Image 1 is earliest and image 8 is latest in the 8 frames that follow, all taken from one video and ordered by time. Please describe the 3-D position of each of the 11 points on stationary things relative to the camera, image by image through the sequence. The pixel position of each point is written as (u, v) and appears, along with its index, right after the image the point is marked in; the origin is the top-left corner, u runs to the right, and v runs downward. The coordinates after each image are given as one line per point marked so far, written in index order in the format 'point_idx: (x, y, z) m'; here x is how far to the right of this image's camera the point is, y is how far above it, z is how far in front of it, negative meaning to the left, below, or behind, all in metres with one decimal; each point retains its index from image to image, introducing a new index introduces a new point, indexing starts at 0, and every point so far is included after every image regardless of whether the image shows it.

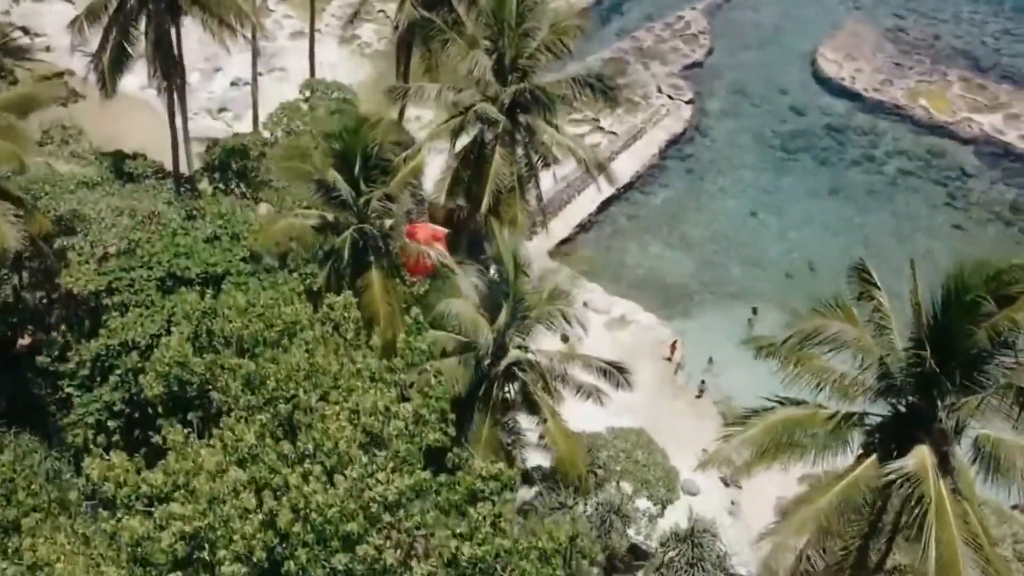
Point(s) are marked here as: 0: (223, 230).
0: (-4.8, +0.9, +18.6) m
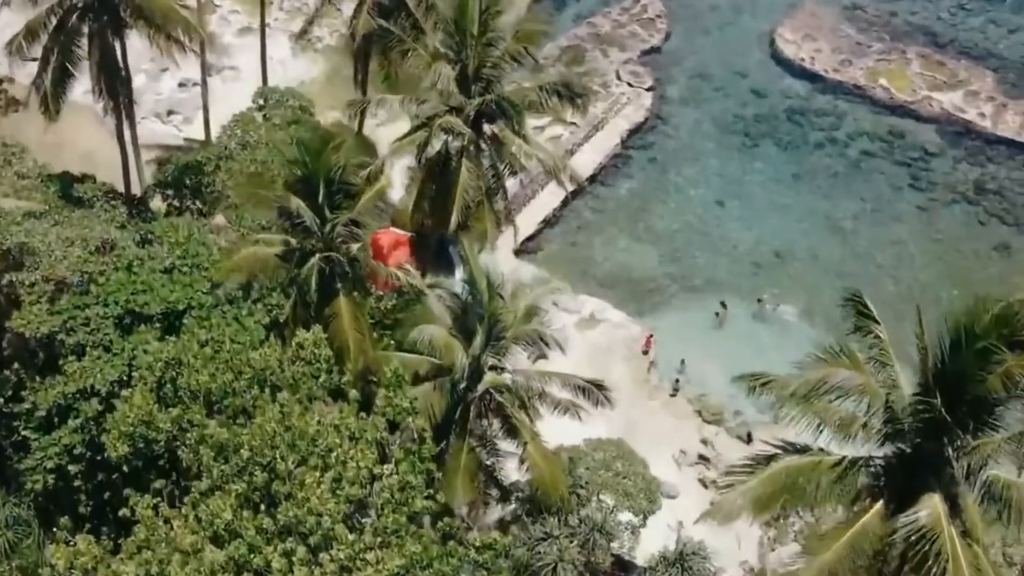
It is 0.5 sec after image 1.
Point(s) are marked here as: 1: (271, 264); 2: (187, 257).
0: (-5.3, +0.4, +17.8) m
1: (-3.7, +0.4, +17.1) m
2: (-5.3, +0.4, +18.2) m
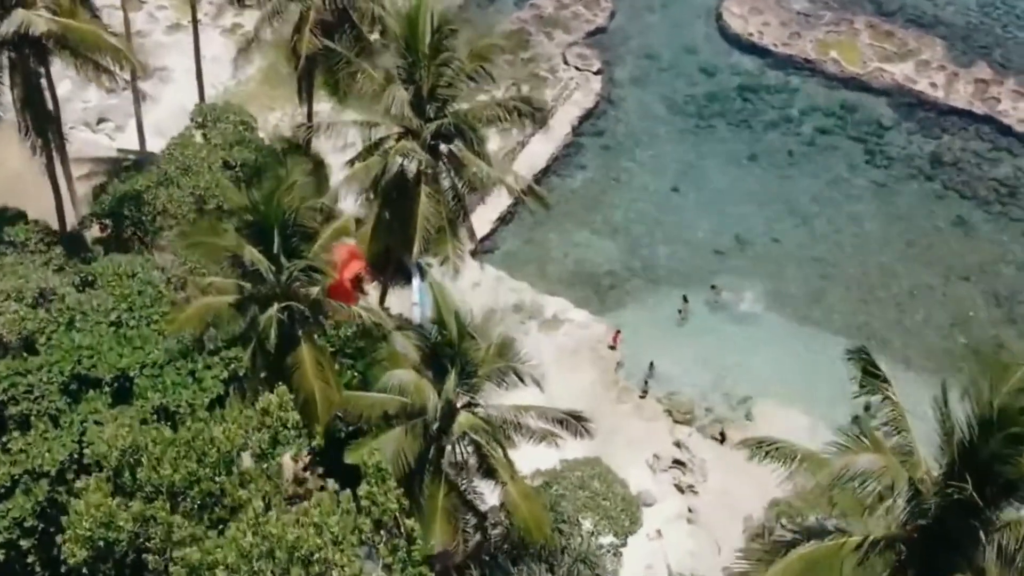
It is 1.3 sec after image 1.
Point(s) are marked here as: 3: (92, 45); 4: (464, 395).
0: (-5.8, -0.4, +16.7) m
1: (-4.2, -0.4, +16.1) m
2: (-5.8, -0.4, +17.0) m
3: (-7.2, +4.2, +19.0) m
4: (-0.7, -1.6, +16.6) m
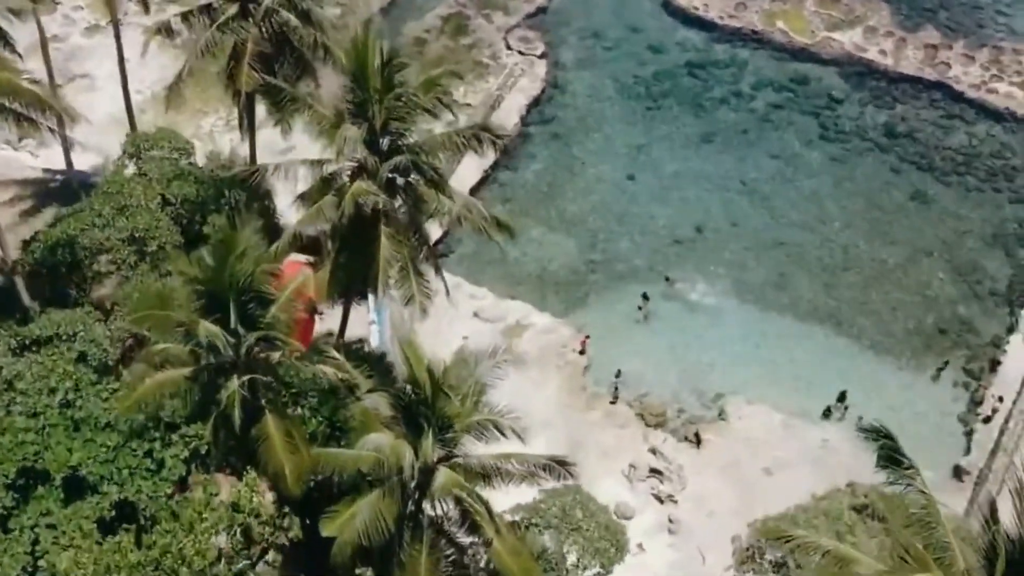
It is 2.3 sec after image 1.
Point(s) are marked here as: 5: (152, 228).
0: (-6.1, -1.4, +15.4) m
1: (-4.5, -1.3, +14.9) m
2: (-6.2, -1.4, +15.8) m
3: (-7.9, +3.2, +17.4) m
4: (-1.0, -2.3, +15.6) m
5: (-6.5, +1.0, +19.8) m
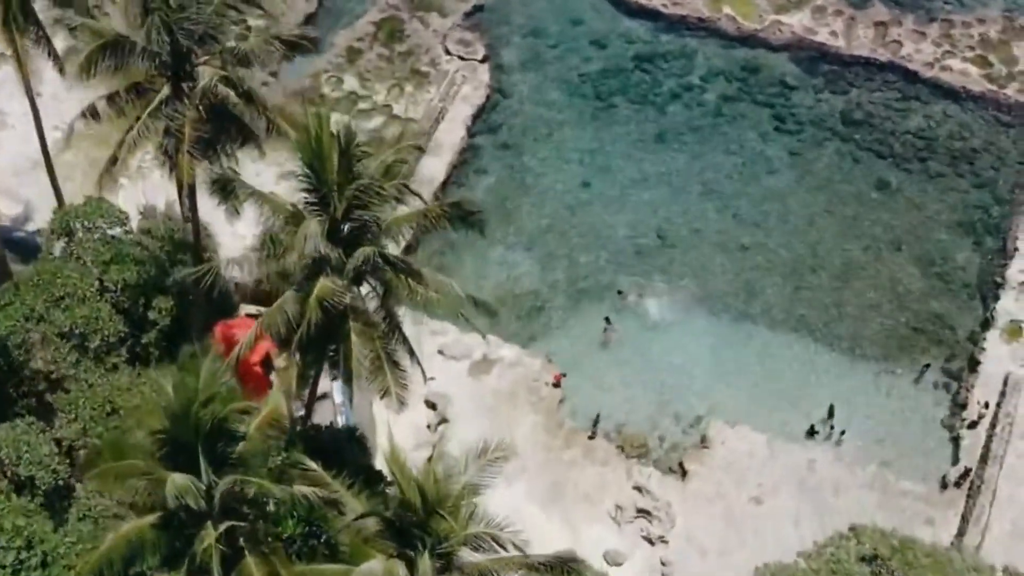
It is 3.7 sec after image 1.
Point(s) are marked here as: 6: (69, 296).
0: (-6.1, -3.1, +13.9) m
1: (-4.4, -3.0, +13.5) m
2: (-6.2, -3.1, +14.3) m
3: (-8.4, +1.3, +15.6) m
4: (-1.0, -3.7, +14.4) m
5: (-6.9, -0.6, +18.2) m
6: (-7.3, -0.1, +18.3) m
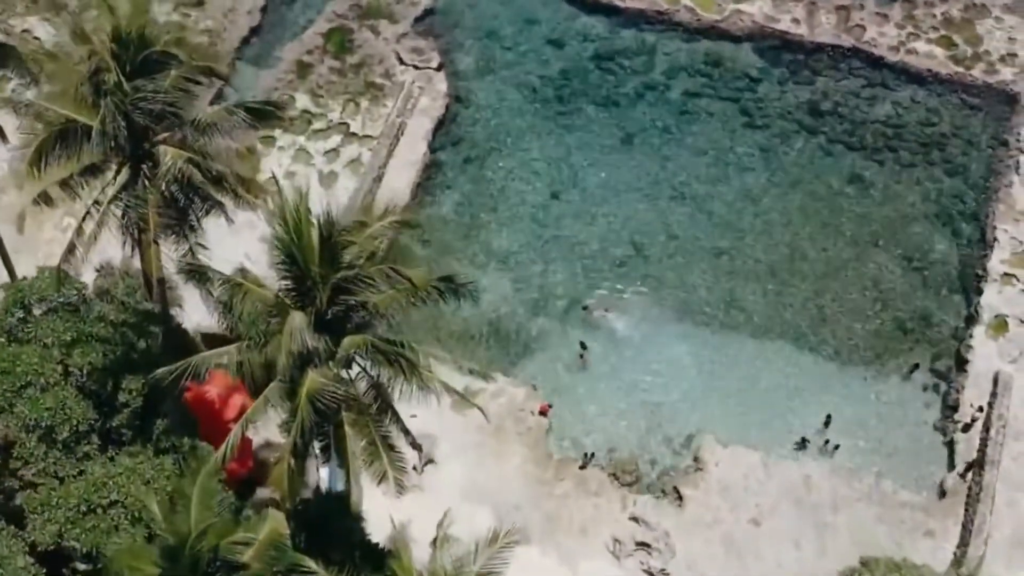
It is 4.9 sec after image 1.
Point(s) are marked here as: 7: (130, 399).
0: (-5.8, -4.6, +12.9) m
1: (-4.1, -4.3, +12.5) m
2: (-5.9, -4.6, +13.2) m
3: (-8.4, -0.2, +14.3) m
4: (-0.7, -4.8, +13.7) m
5: (-7.0, -1.9, +17.0) m
6: (-7.4, -1.5, +17.1) m
7: (-6.1, -1.8, +17.9) m
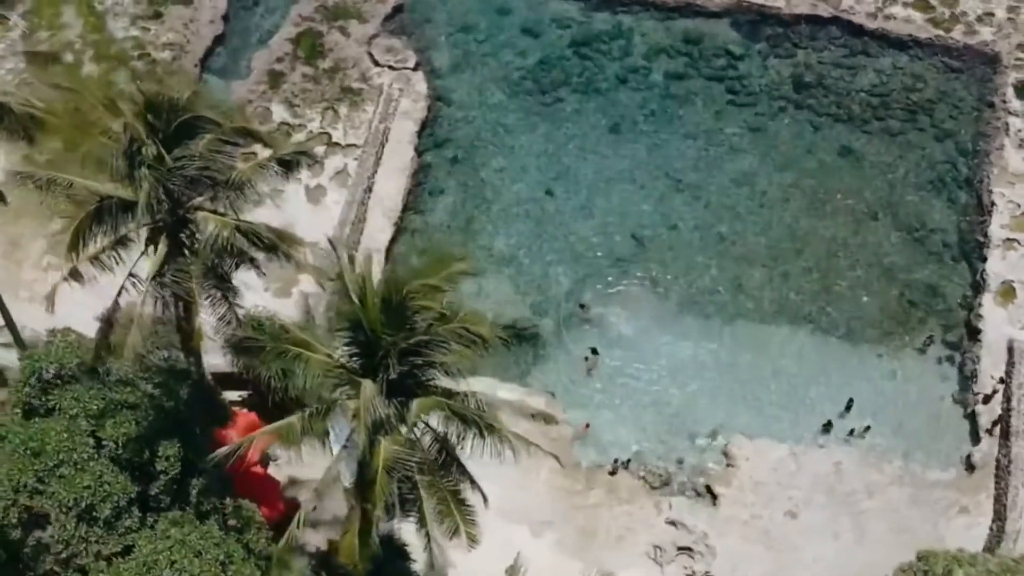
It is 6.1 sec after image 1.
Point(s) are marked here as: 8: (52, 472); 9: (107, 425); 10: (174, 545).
0: (-4.5, -5.6, +12.2) m
1: (-2.8, -5.3, +11.9) m
2: (-4.6, -5.6, +12.6) m
3: (-7.5, -1.4, +13.3) m
4: (+0.6, -5.4, +13.3) m
5: (-6.1, -2.9, +16.2) m
6: (-6.6, -2.6, +16.2) m
7: (-5.3, -2.7, +17.0) m
8: (-6.7, -2.7, +16.2) m
9: (-6.1, -2.0, +16.7) m
10: (-5.0, -3.8, +16.3) m
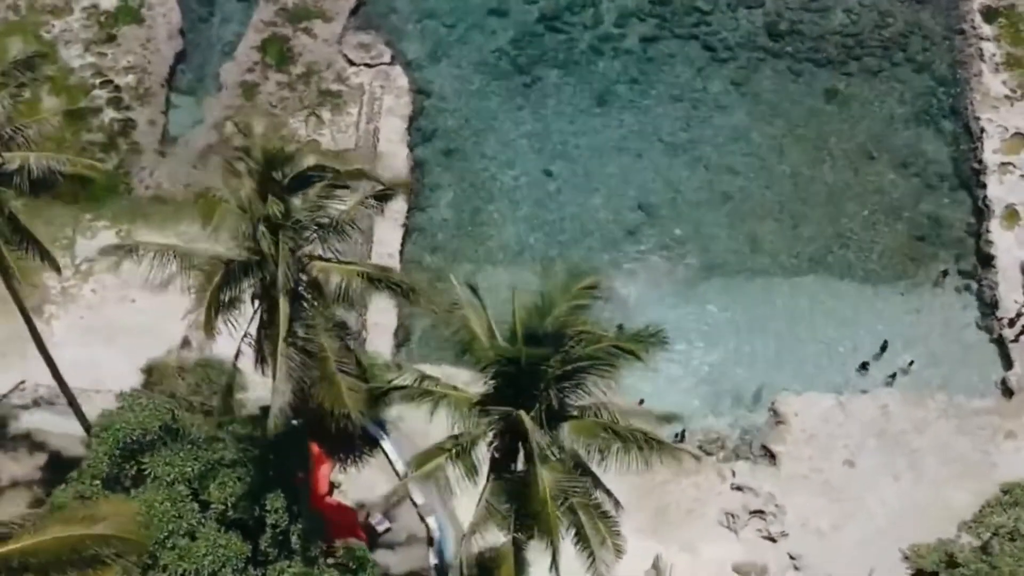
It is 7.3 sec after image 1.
0: (-1.9, -6.3, +11.9) m
1: (-0.3, -5.8, +11.7) m
2: (-2.1, -6.3, +12.2) m
3: (-5.6, -2.5, +12.5) m
4: (+3.0, -5.4, +13.4) m
5: (-4.2, -3.7, +15.6) m
6: (-4.8, -3.4, +15.6) m
7: (-3.5, -3.4, +16.5) m
8: (-4.9, -3.6, +15.5) m
9: (-4.4, -2.8, +16.1) m
10: (-3.0, -4.4, +15.8) m
